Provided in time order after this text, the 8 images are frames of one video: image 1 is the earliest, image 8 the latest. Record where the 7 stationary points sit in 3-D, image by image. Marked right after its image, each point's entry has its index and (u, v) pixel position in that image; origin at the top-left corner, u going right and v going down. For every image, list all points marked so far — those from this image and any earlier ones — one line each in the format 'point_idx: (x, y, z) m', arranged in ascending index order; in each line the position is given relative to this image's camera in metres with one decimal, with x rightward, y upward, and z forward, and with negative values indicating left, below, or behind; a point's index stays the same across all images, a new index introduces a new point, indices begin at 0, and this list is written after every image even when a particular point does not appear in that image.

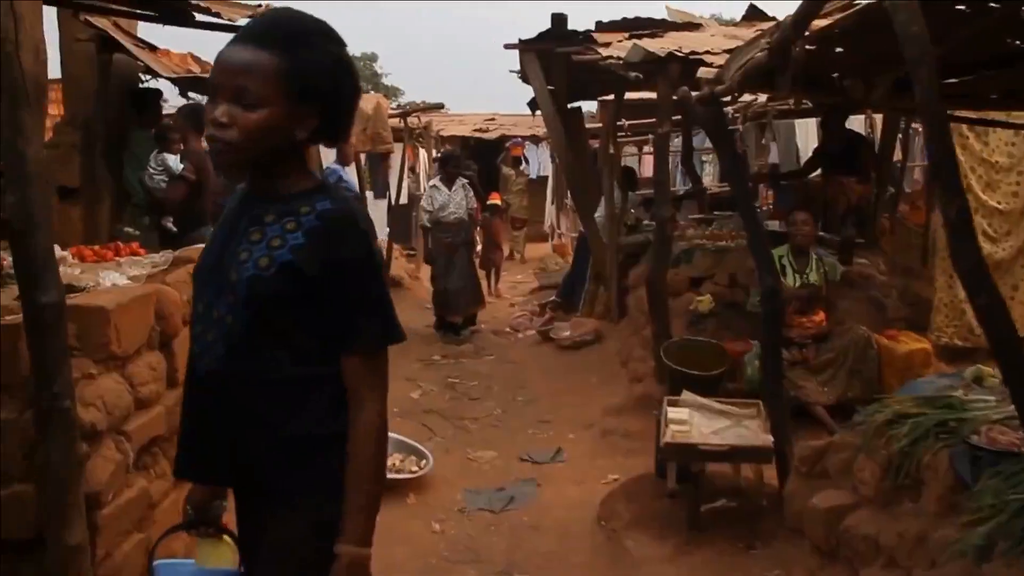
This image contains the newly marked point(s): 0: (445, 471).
0: (-0.3, -0.9, +5.1) m
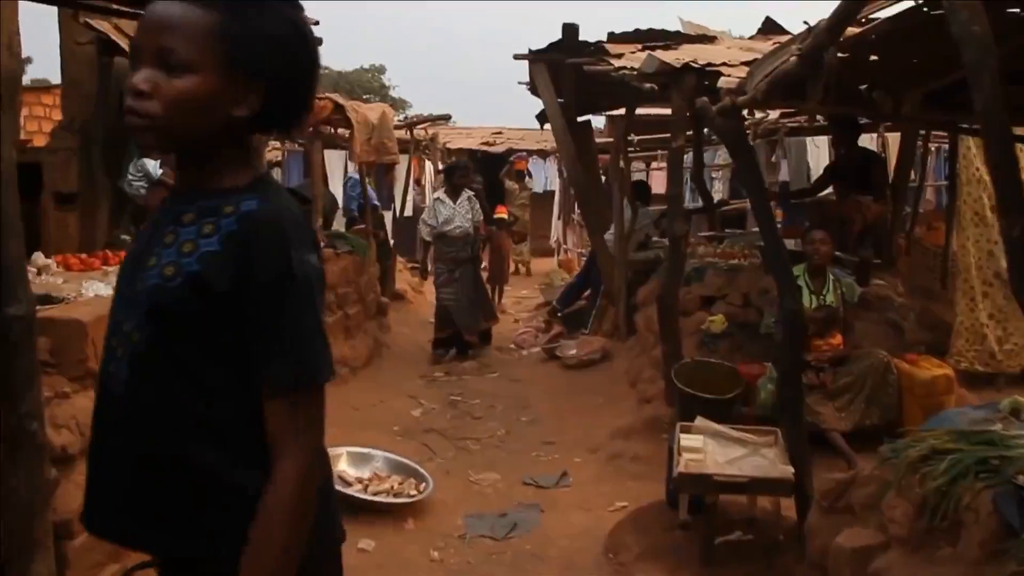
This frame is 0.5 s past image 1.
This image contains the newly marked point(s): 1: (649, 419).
0: (-0.3, -1.0, +4.9) m
1: (+0.7, -0.7, +5.7) m
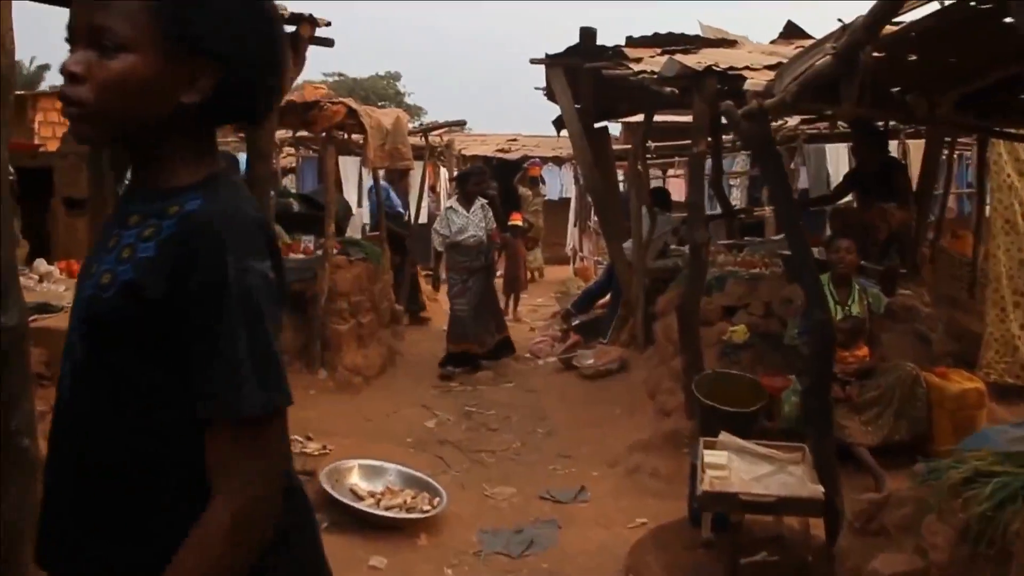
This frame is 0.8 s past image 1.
0: (-0.2, -1.0, +4.8) m
1: (+0.8, -0.8, +5.5) m
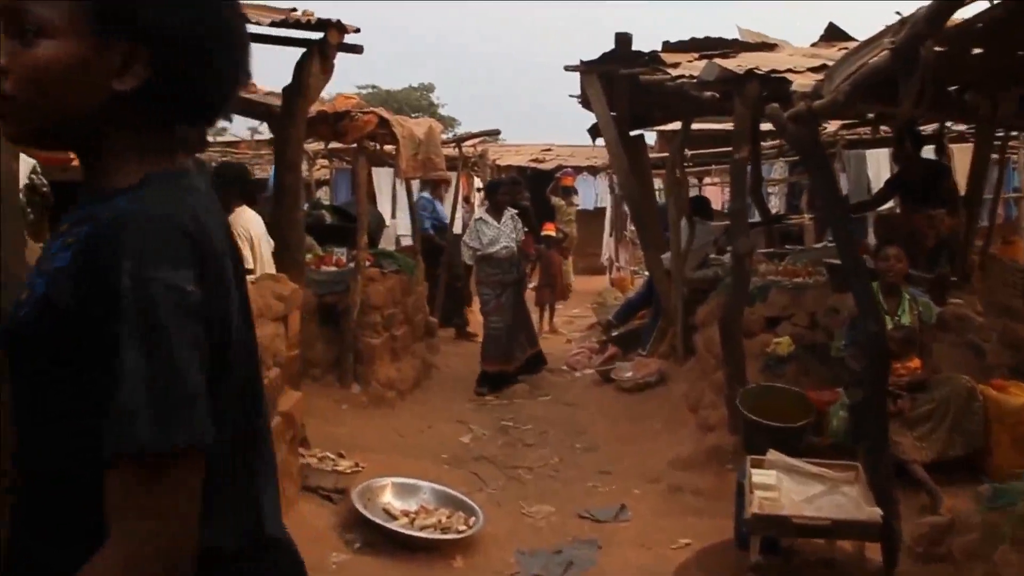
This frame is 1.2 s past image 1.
0: (-0.1, -1.1, +4.6) m
1: (+1.0, -0.8, +5.3) m
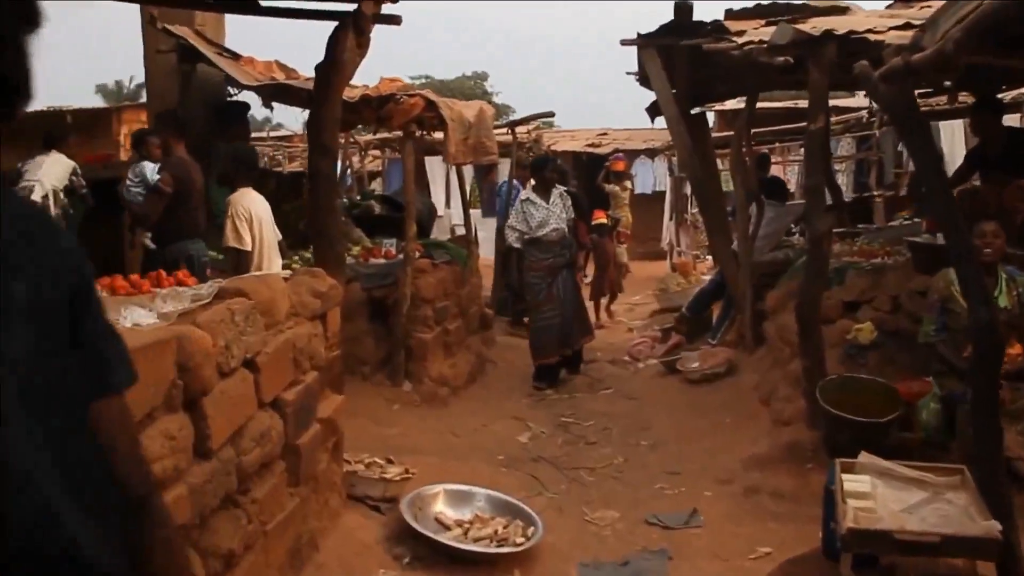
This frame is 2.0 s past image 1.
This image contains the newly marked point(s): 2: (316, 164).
0: (+0.2, -1.0, +4.3) m
1: (+1.3, -0.7, +4.9) m
2: (-0.8, +0.5, +4.2) m
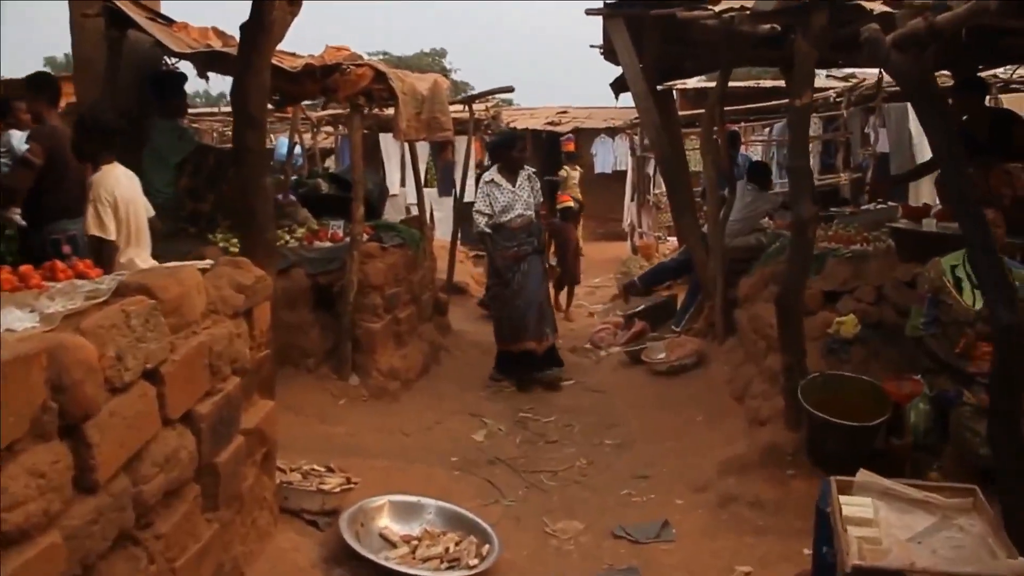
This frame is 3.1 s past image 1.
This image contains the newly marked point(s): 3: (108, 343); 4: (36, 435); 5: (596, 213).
0: (0.0, -1.0, +3.9) m
1: (+1.1, -0.7, +4.6) m
2: (-0.9, +0.5, +3.7) m
3: (-0.8, -0.1, +2.2) m
4: (-0.9, -0.3, +2.0) m
5: (+1.3, +1.1, +15.8) m
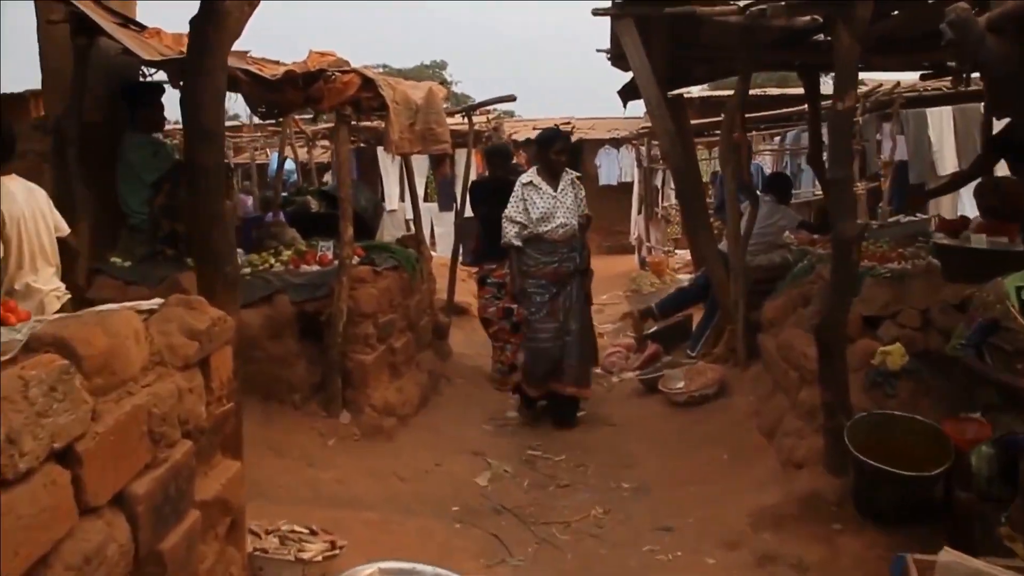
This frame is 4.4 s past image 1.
0: (0.0, -1.1, +3.4) m
1: (+1.1, -0.8, +4.0) m
2: (-0.9, +0.4, +3.2) m
3: (-0.8, -0.2, +1.7) m
4: (-0.9, -0.4, +1.5) m
5: (+1.3, +0.9, +15.3) m
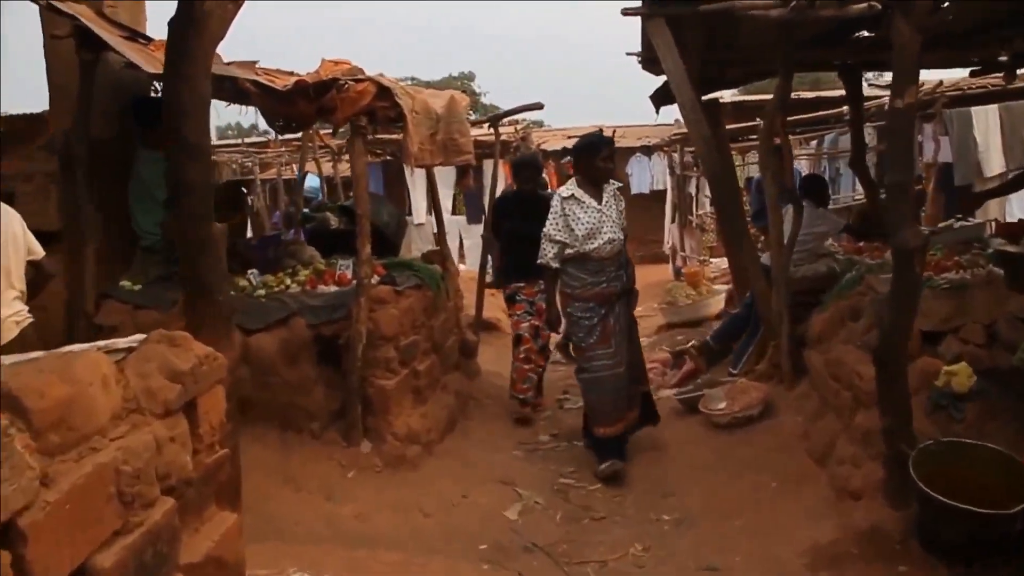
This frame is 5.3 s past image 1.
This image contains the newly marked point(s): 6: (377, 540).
0: (+0.1, -1.2, +3.0) m
1: (+1.2, -0.8, +3.7) m
2: (-0.9, +0.3, +2.9) m
3: (-0.8, -0.3, +1.4) m
4: (-0.8, -0.4, +1.2) m
5: (+1.7, +0.7, +14.9) m
6: (-0.5, -1.0, +4.1) m
